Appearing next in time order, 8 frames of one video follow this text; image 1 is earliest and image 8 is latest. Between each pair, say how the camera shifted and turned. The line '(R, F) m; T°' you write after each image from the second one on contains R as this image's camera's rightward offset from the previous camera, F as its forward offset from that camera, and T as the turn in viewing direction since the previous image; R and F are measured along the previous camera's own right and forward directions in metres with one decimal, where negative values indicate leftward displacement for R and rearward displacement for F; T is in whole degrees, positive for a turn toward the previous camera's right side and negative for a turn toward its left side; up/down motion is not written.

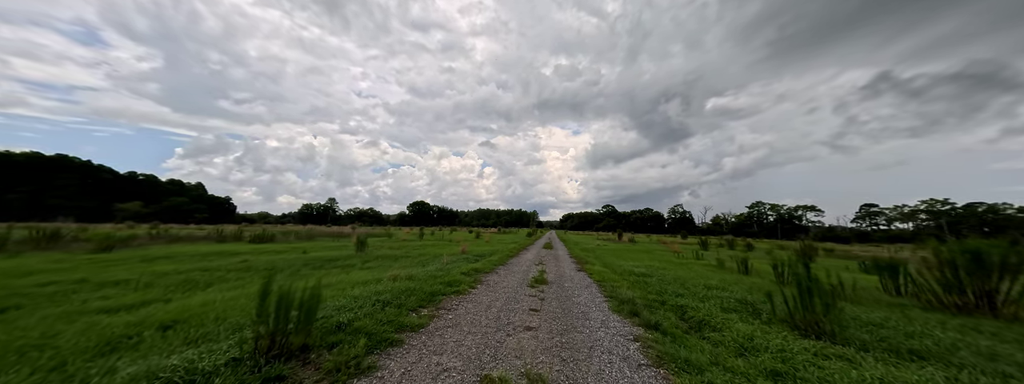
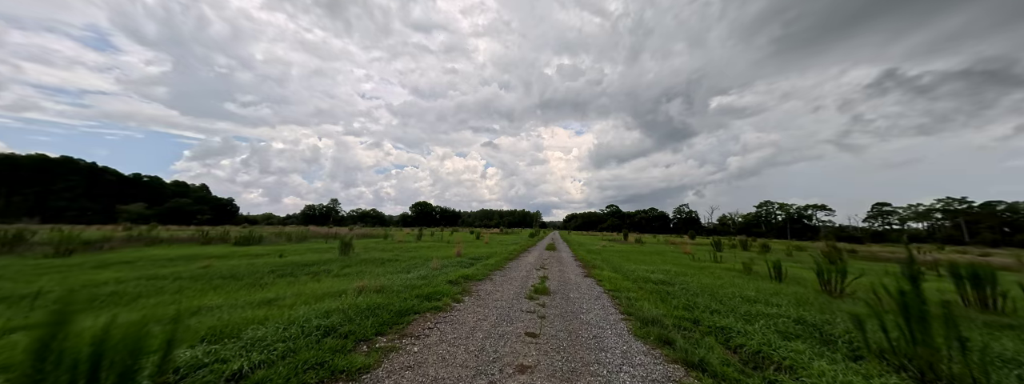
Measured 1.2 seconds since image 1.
(+0.3, +2.1) m; -1°
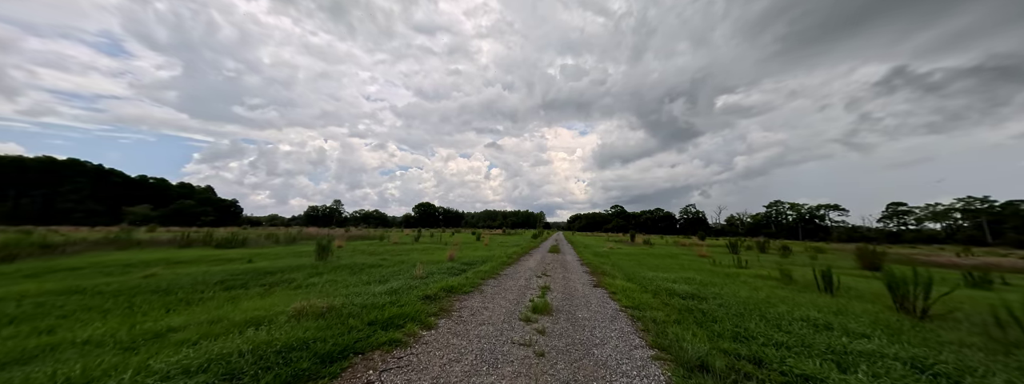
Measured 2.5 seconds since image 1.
(+0.4, +2.3) m; -1°
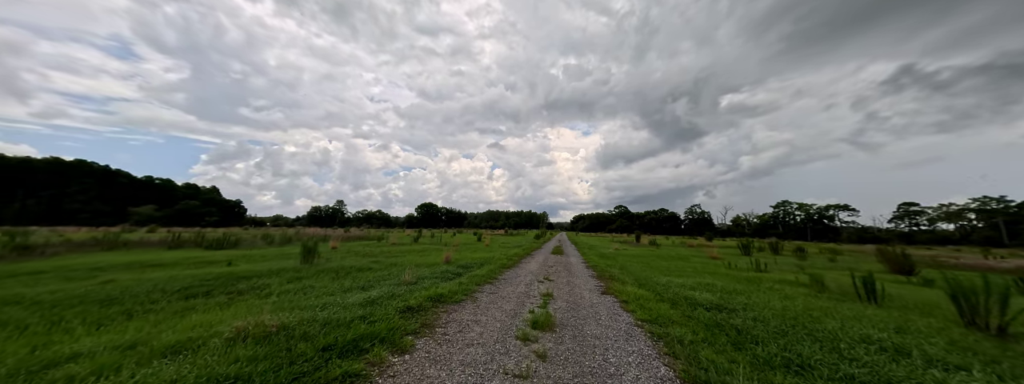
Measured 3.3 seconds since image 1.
(+0.2, +1.4) m; -1°
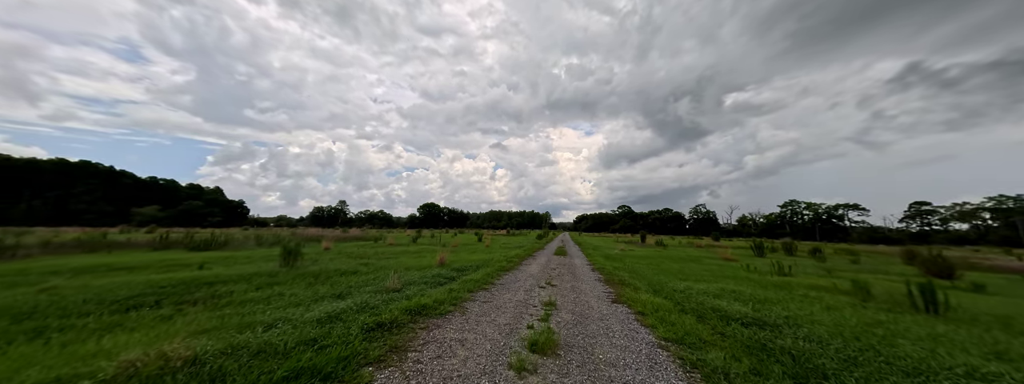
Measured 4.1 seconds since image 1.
(+0.2, +1.5) m; -1°
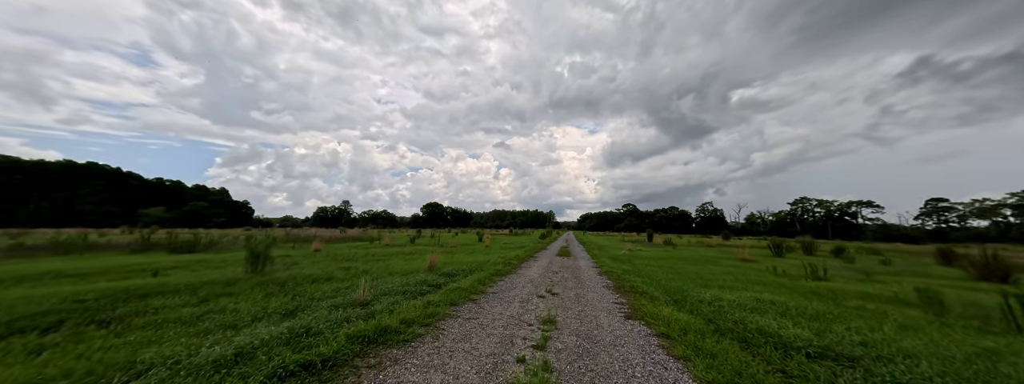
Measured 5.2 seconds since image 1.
(+0.4, +1.9) m; -1°
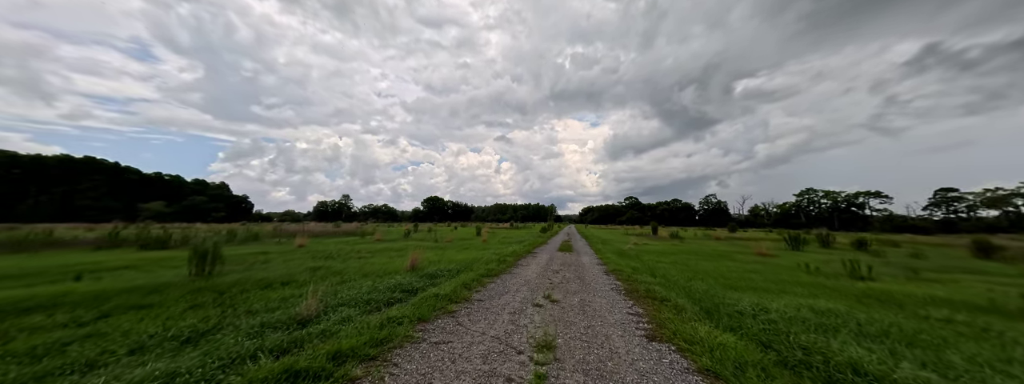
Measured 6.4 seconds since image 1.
(+0.4, +2.2) m; 0°
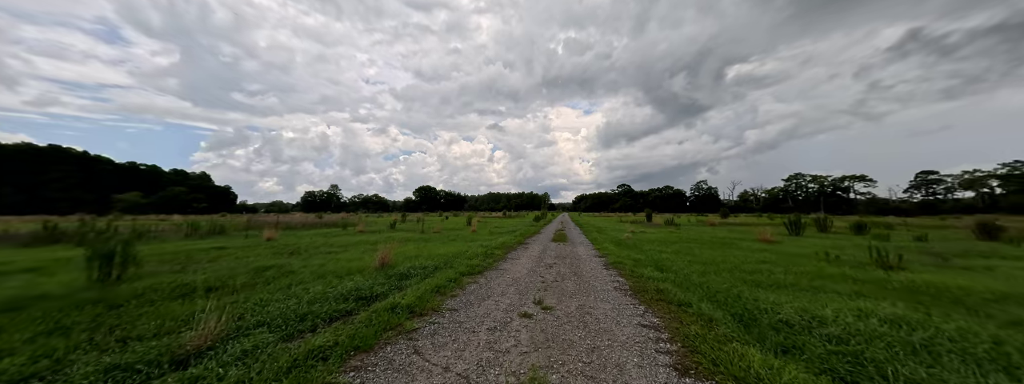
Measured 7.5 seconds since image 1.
(+0.3, +2.1) m; +1°
